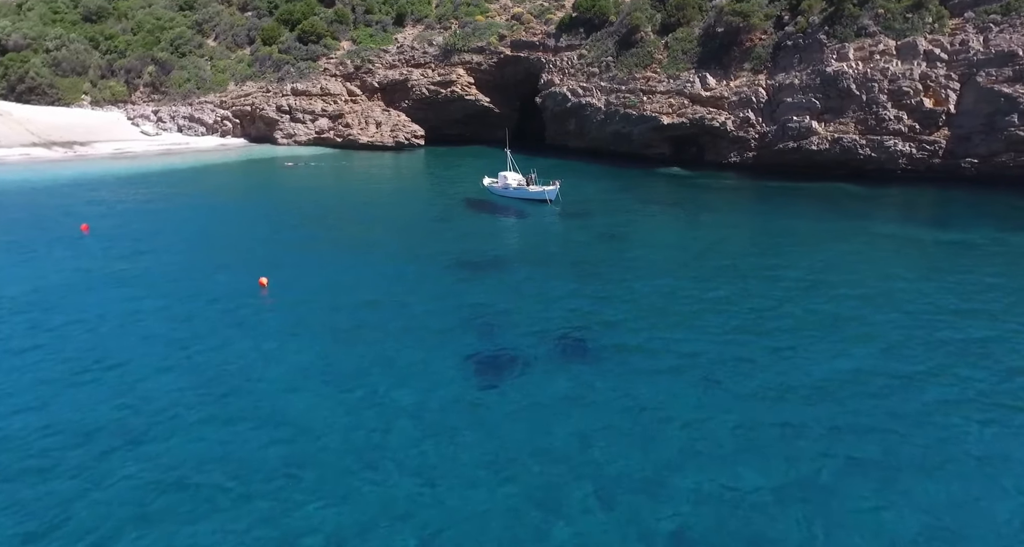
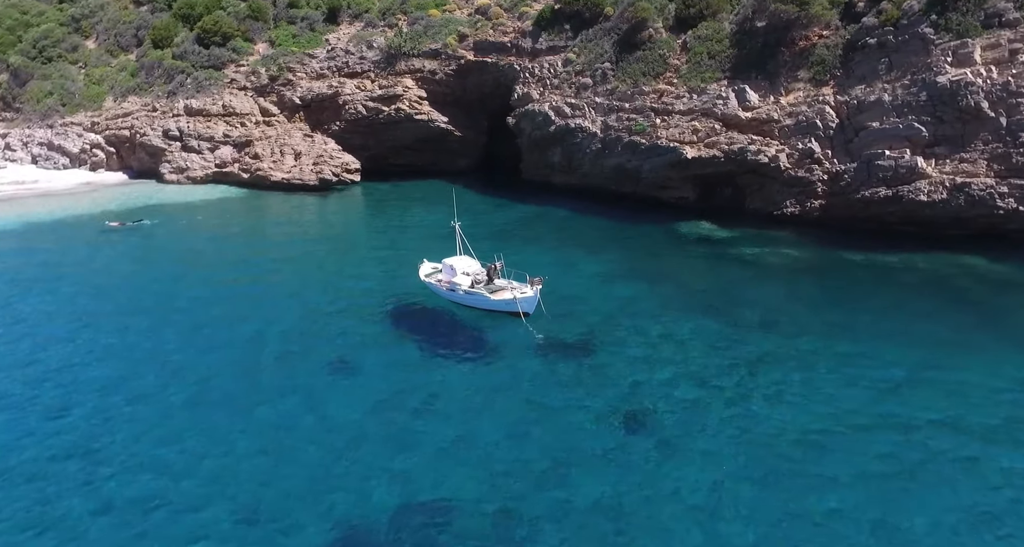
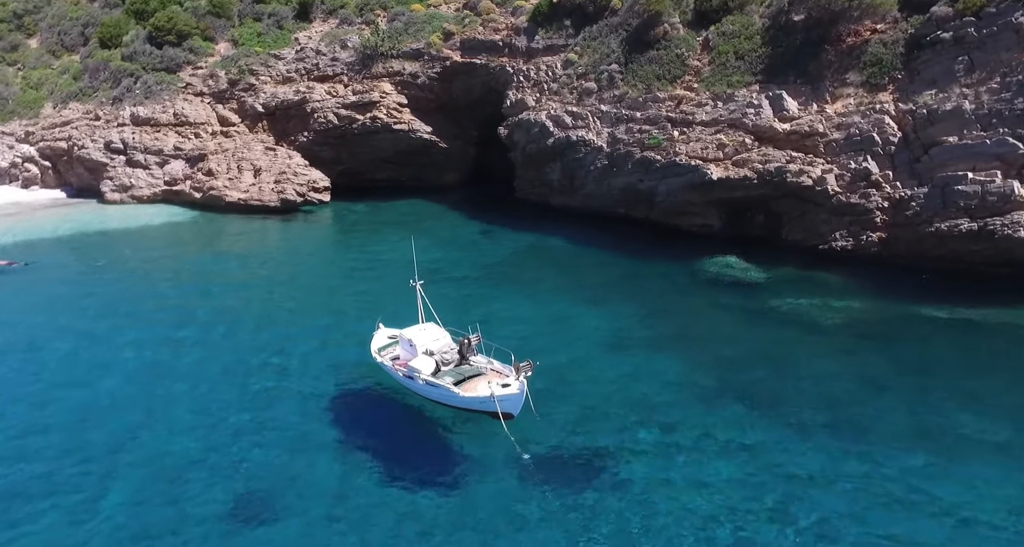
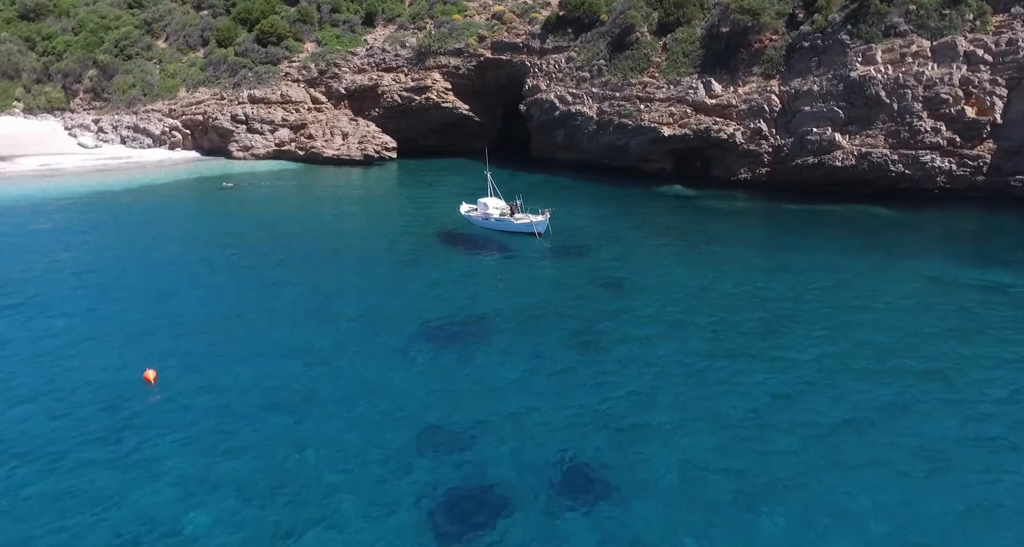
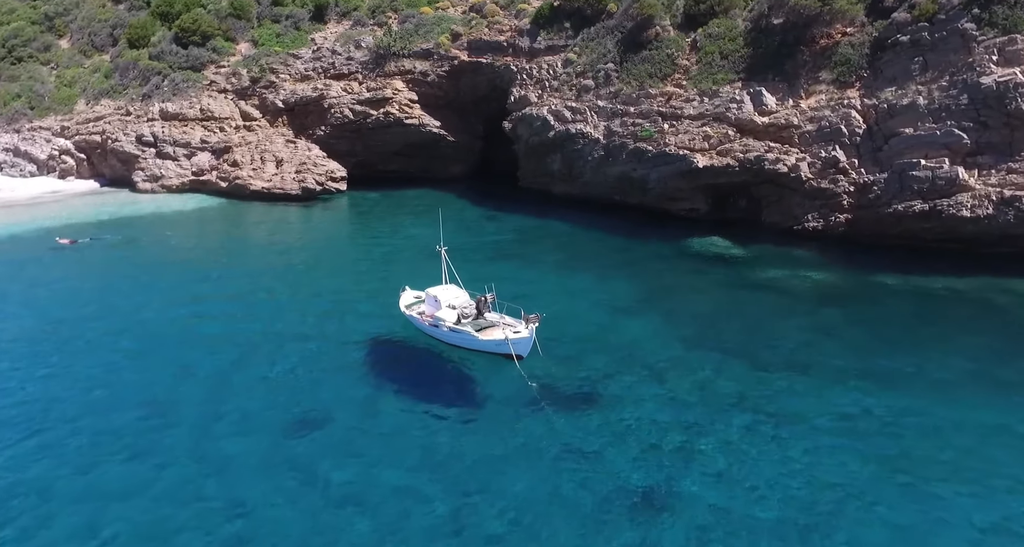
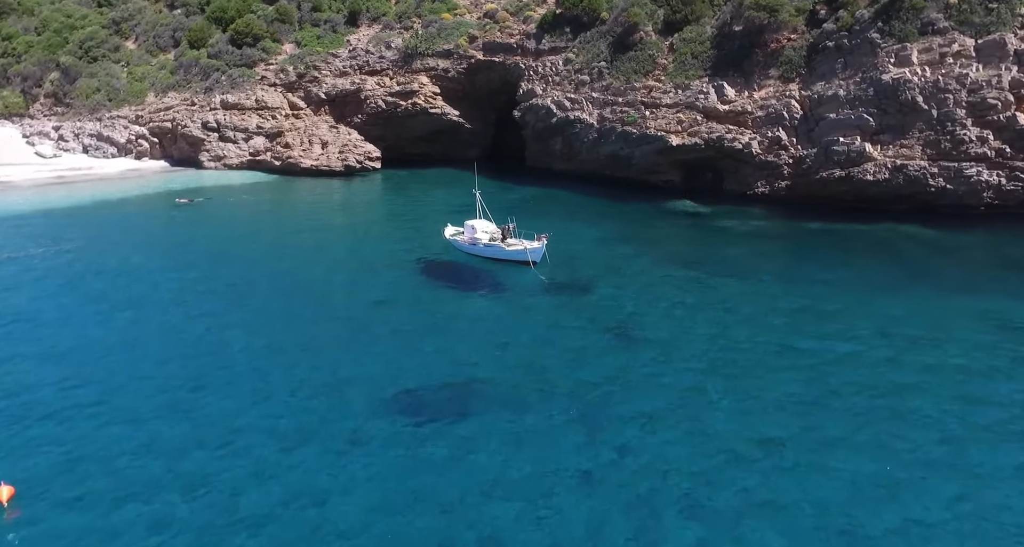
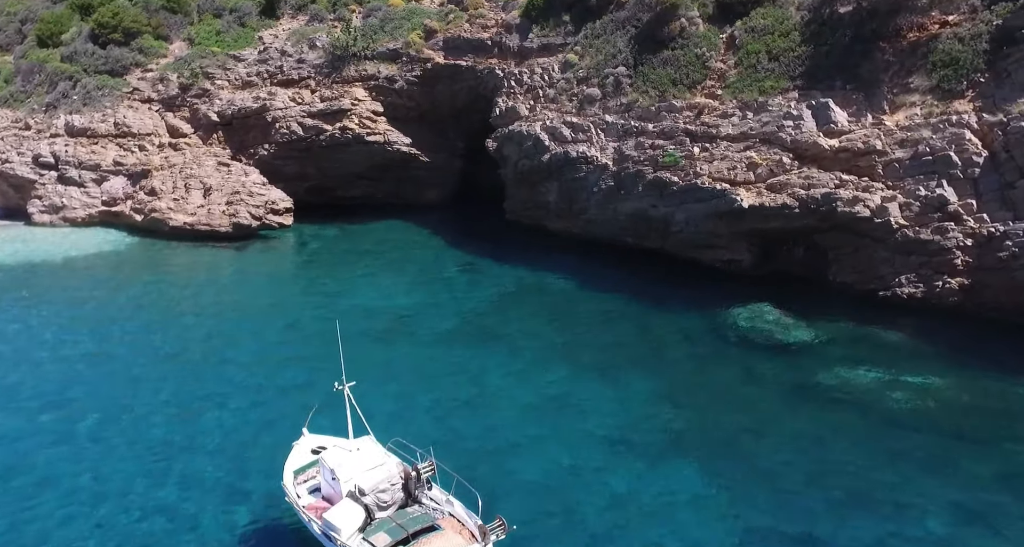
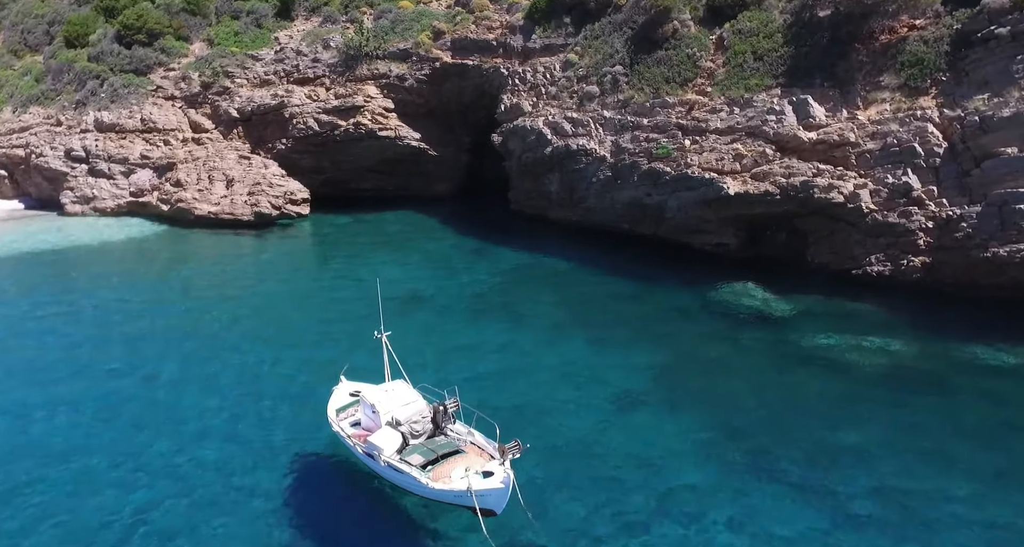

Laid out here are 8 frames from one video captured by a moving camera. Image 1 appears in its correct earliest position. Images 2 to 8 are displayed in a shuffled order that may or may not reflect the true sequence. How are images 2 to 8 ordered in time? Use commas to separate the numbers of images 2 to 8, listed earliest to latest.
4, 6, 2, 5, 3, 8, 7
